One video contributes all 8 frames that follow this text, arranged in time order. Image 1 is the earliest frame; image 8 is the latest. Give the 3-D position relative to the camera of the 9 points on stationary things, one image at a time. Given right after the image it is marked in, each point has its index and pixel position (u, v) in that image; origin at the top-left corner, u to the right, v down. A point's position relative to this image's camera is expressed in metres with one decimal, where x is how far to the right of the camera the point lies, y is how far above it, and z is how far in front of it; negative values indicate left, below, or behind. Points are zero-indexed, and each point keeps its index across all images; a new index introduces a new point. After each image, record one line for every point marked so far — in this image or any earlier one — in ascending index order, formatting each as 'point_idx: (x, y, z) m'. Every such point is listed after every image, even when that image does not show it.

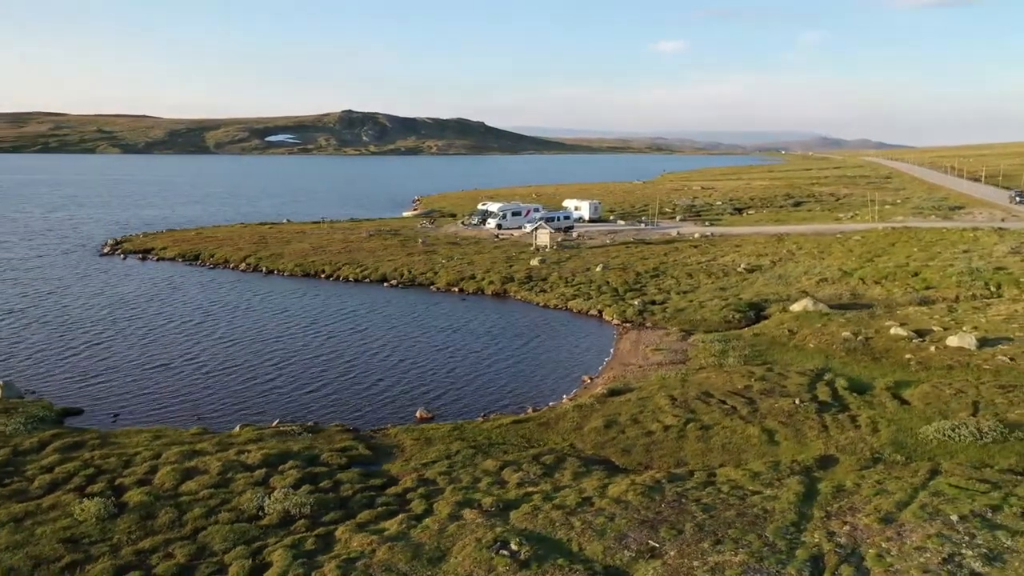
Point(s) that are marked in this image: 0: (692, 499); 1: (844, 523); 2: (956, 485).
0: (+4.5, -5.3, +17.9) m
1: (+7.7, -5.5, +16.6) m
2: (+11.5, -5.1, +18.5) m
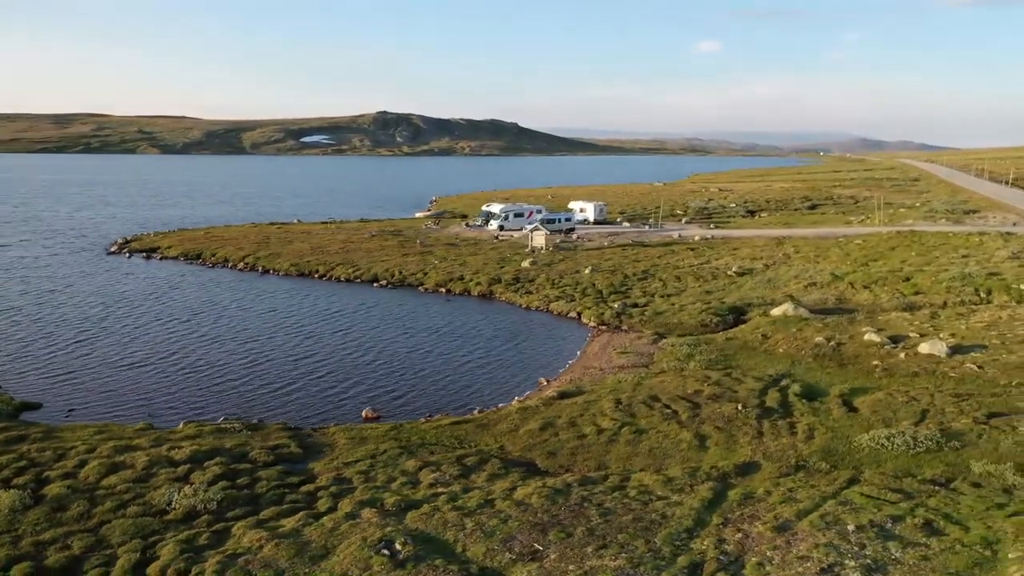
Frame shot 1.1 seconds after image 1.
0: (+2.0, -5.4, +17.9) m
1: (+5.2, -5.6, +16.4) m
2: (+9.0, -5.3, +18.2) m
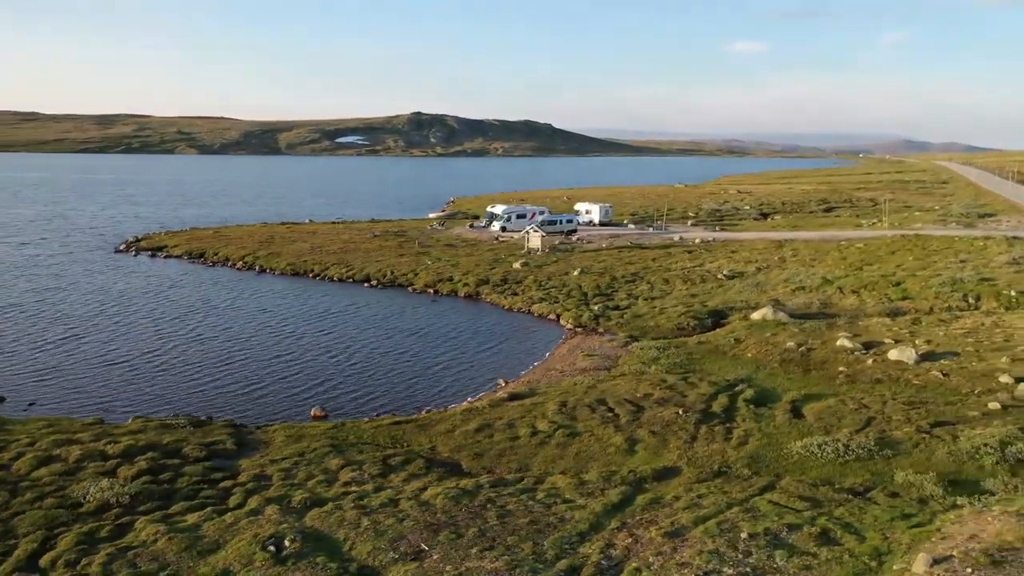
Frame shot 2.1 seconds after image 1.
0: (-0.4, -5.5, +17.9) m
1: (+2.7, -5.7, +16.4) m
2: (+6.6, -5.4, +18.0) m
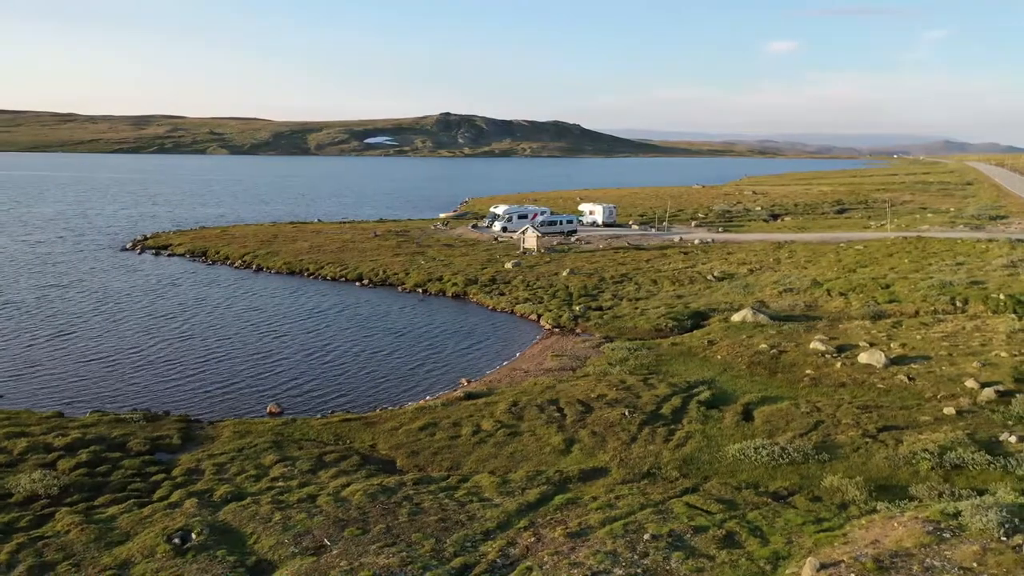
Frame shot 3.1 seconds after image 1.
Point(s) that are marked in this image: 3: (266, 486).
0: (-2.6, -5.4, +18.1) m
1: (+0.5, -5.7, +16.4) m
2: (+4.5, -5.4, +17.9) m
3: (-6.7, -5.4, +19.3) m
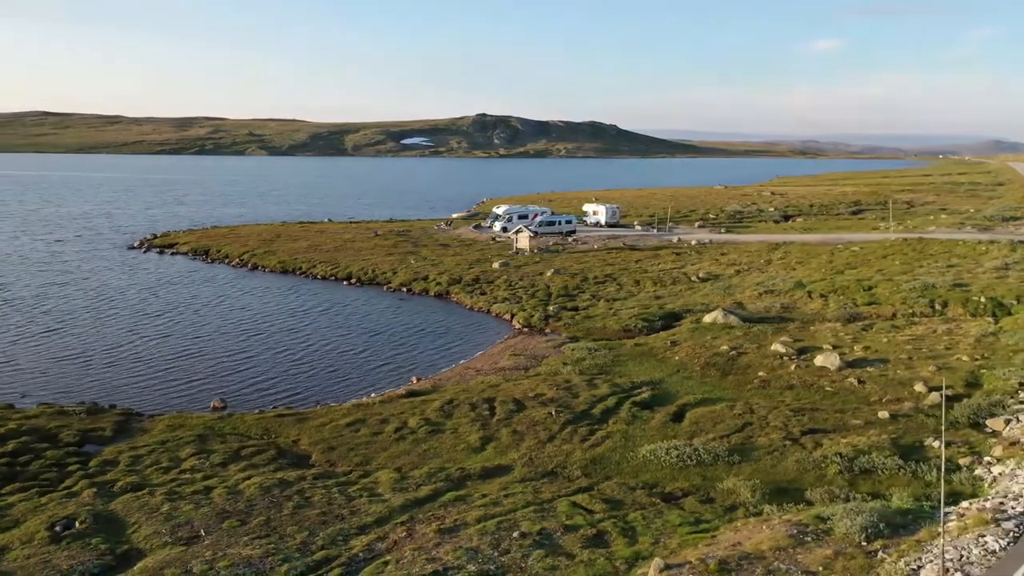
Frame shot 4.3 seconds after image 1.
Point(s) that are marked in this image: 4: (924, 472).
0: (-5.4, -5.4, +18.4) m
1: (-2.5, -5.6, +16.6) m
2: (+1.6, -5.4, +17.9) m
3: (-9.5, -5.3, +19.8) m
4: (+11.3, -5.1, +19.7) m
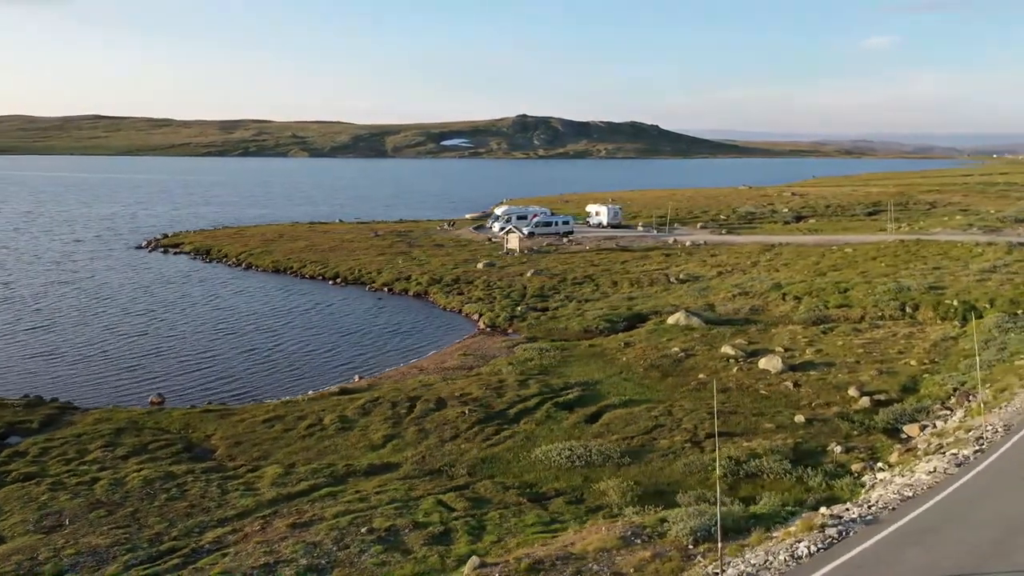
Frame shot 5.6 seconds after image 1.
0: (-8.8, -5.3, +18.8) m
1: (-5.9, -5.6, +16.9) m
2: (-1.8, -5.4, +18.0) m
3: (-12.7, -5.2, +20.4) m
4: (+8.0, -5.1, +19.3) m
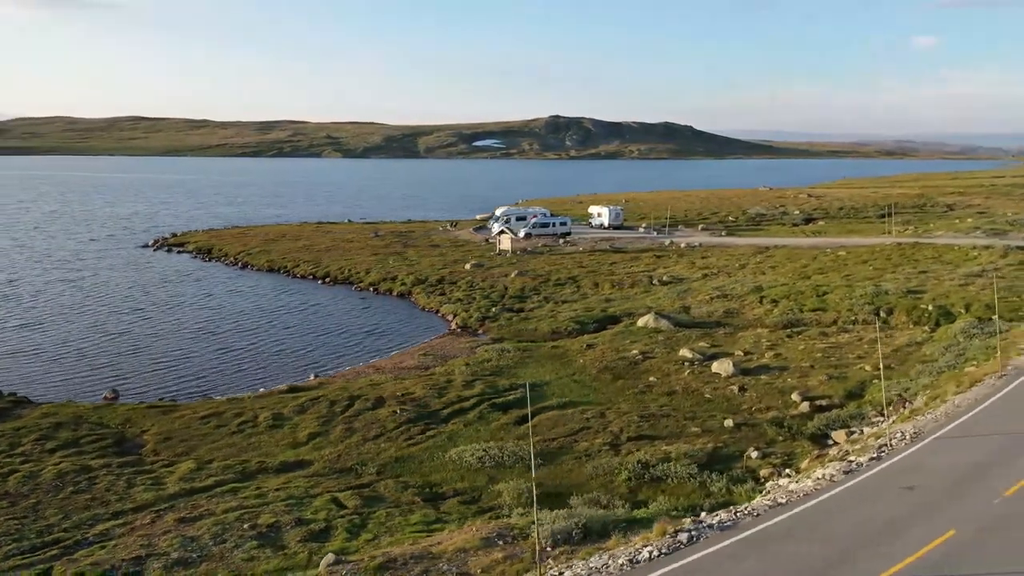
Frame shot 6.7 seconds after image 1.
0: (-11.5, -5.3, +19.3) m
1: (-8.7, -5.6, +17.2) m
2: (-4.5, -5.4, +18.2) m
3: (-15.4, -5.1, +21.1) m
4: (+5.4, -5.2, +19.2) m
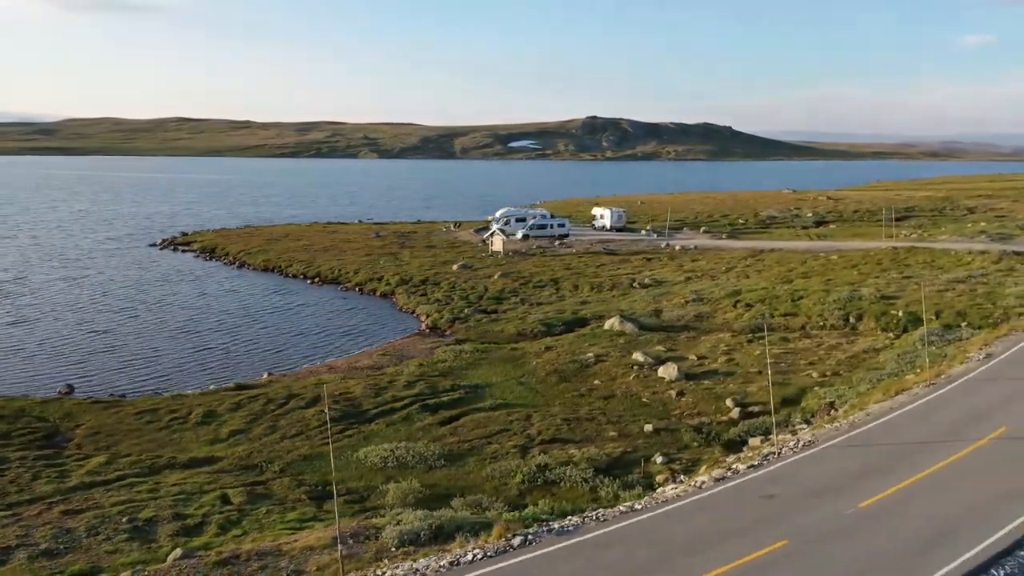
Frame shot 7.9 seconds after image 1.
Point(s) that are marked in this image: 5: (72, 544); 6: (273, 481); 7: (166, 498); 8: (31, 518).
0: (-14.4, -5.2, +19.9) m
1: (-11.7, -5.5, +17.8) m
2: (-7.5, -5.4, +18.5) m
3: (-18.2, -5.0, +21.9) m
4: (+2.4, -5.3, +19.1) m
5: (-9.7, -5.7, +15.8) m
6: (-6.6, -5.4, +19.8) m
7: (-8.8, -5.4, +18.3) m
8: (-11.5, -5.6, +17.2) m
